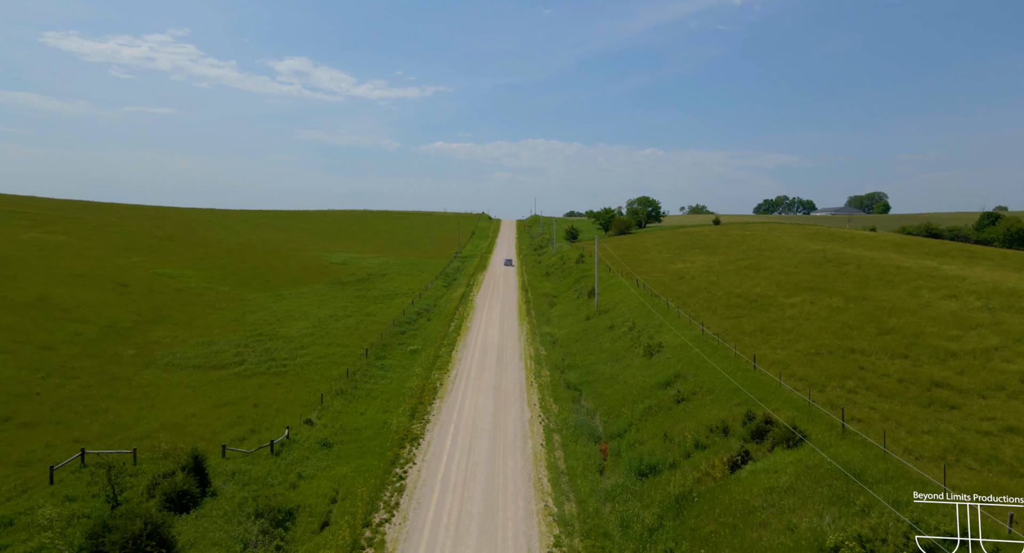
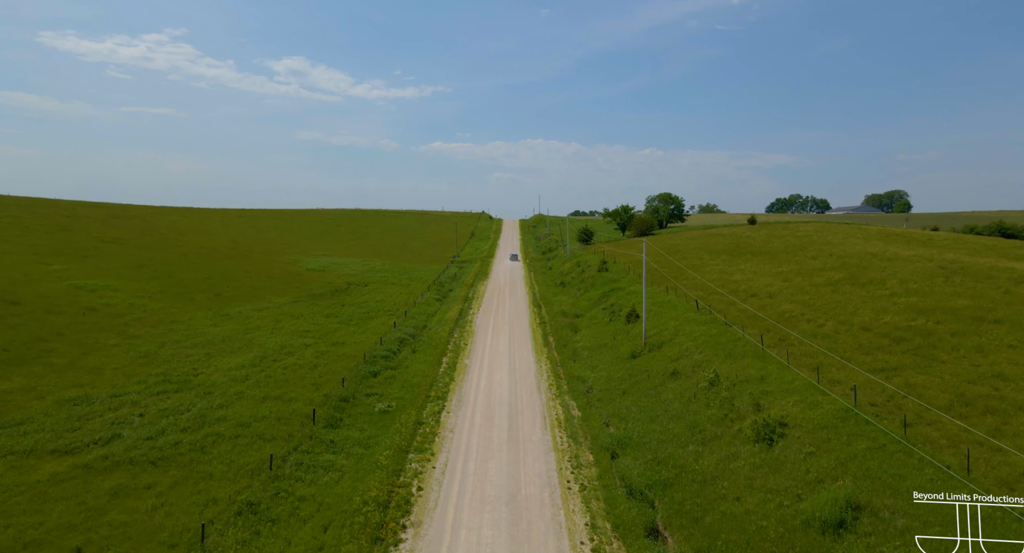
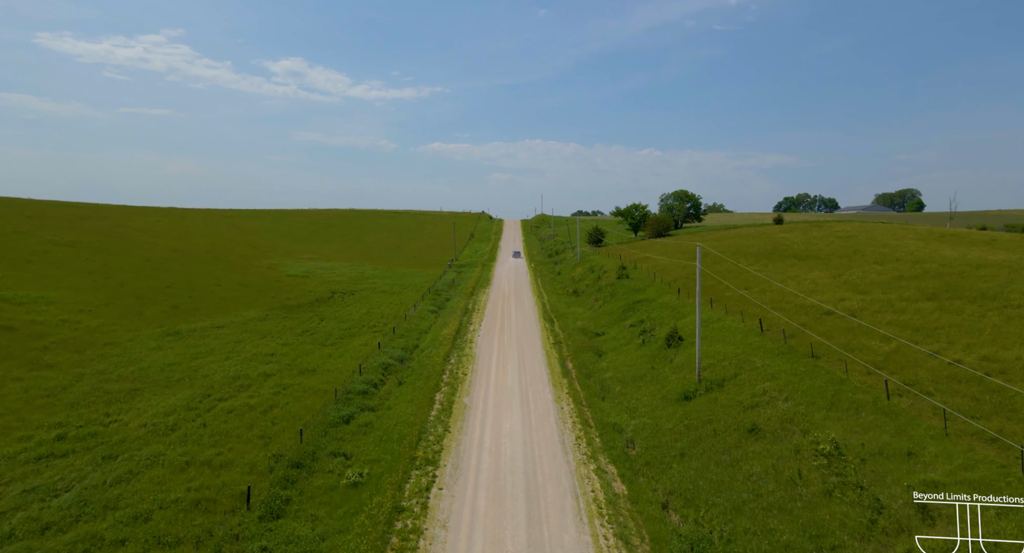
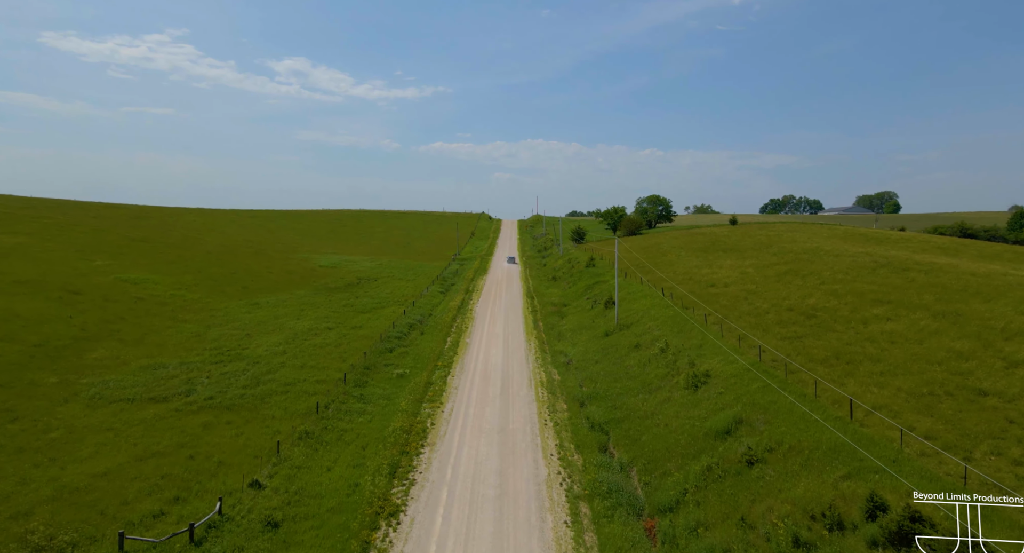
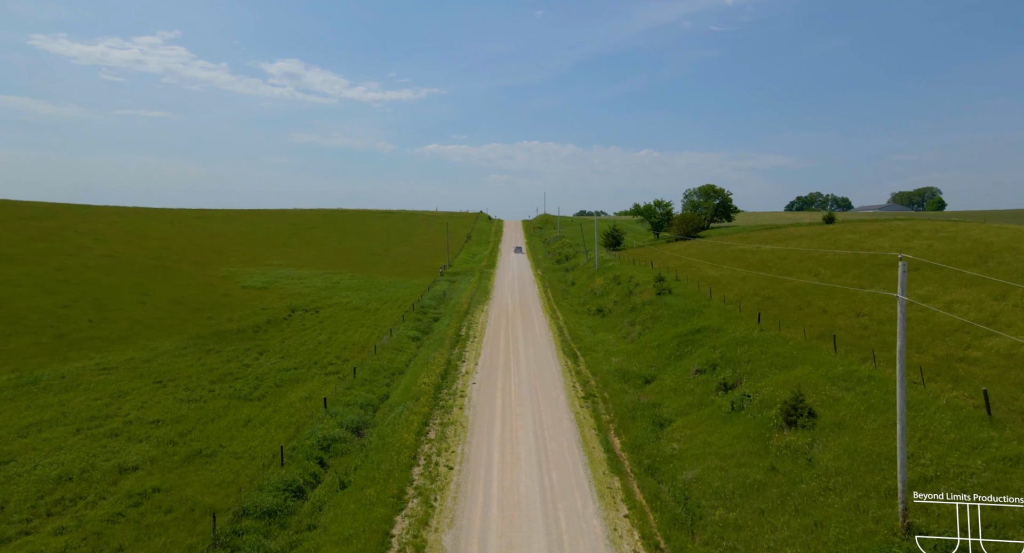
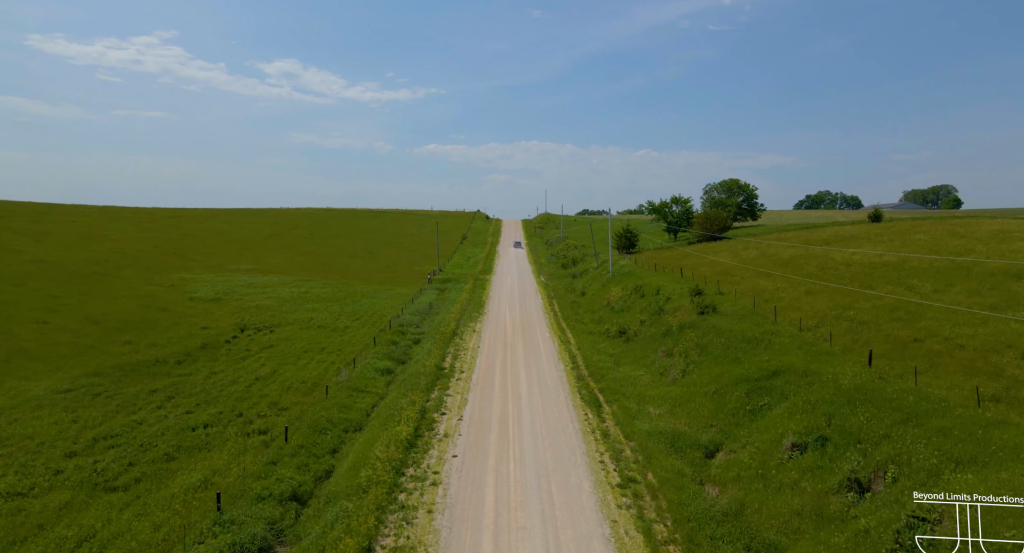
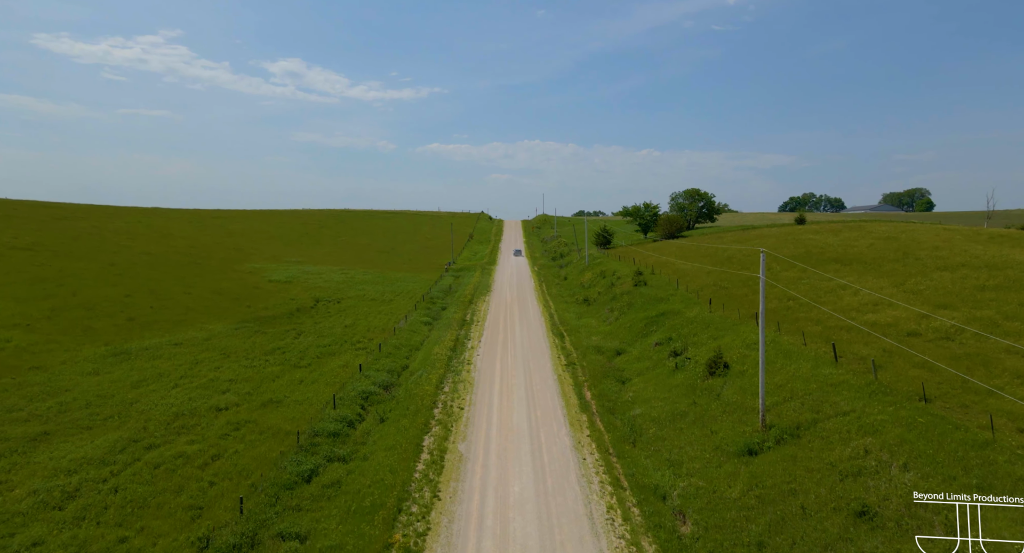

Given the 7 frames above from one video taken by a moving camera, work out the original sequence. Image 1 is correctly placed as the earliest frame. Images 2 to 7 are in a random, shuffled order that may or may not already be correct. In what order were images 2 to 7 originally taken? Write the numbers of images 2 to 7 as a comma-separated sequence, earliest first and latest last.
4, 2, 3, 7, 5, 6
